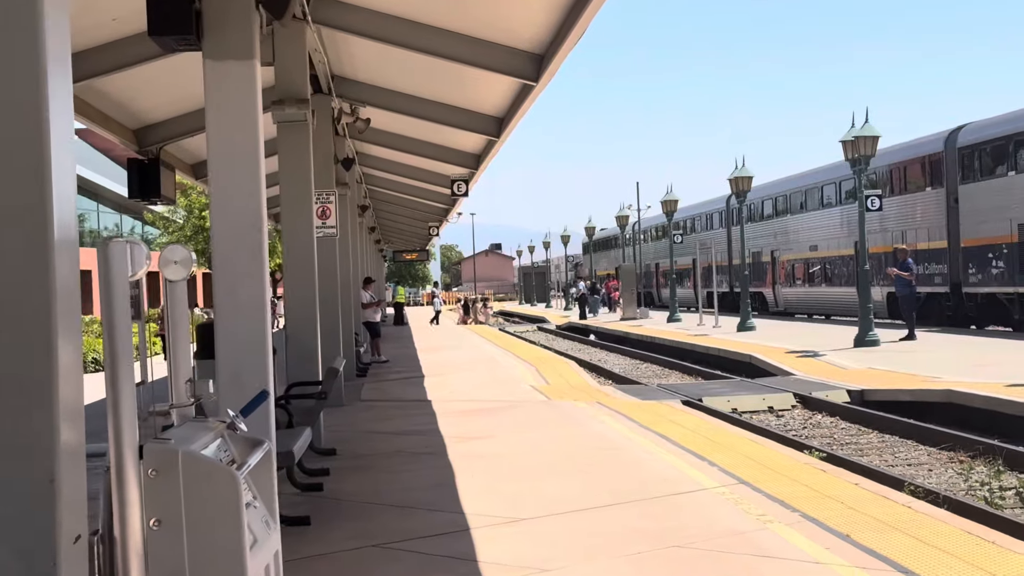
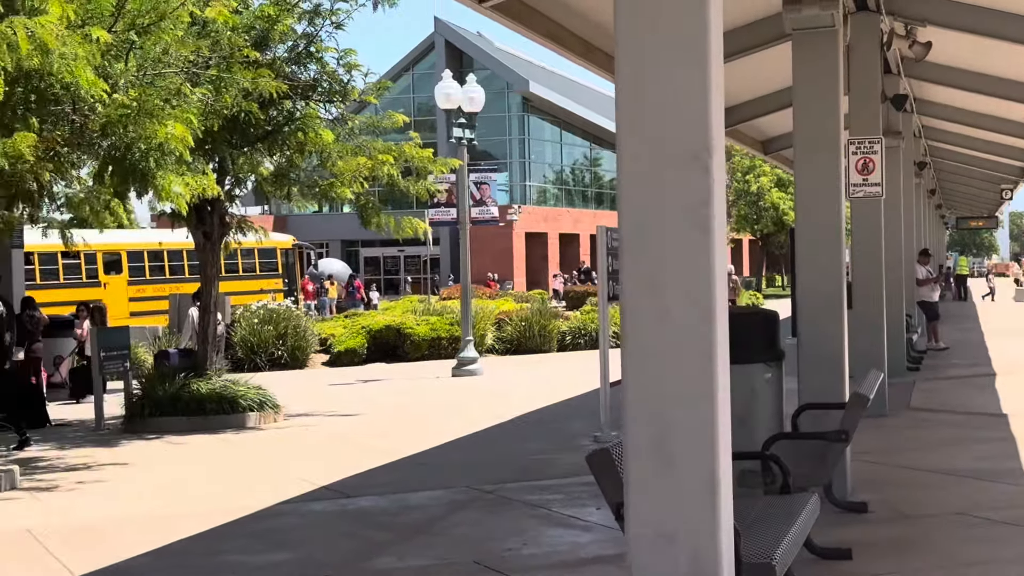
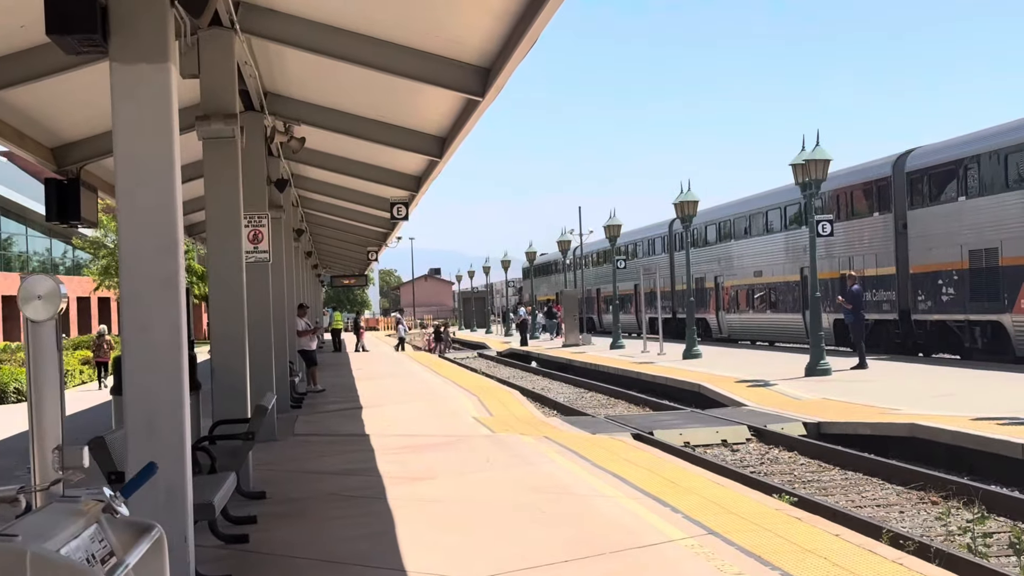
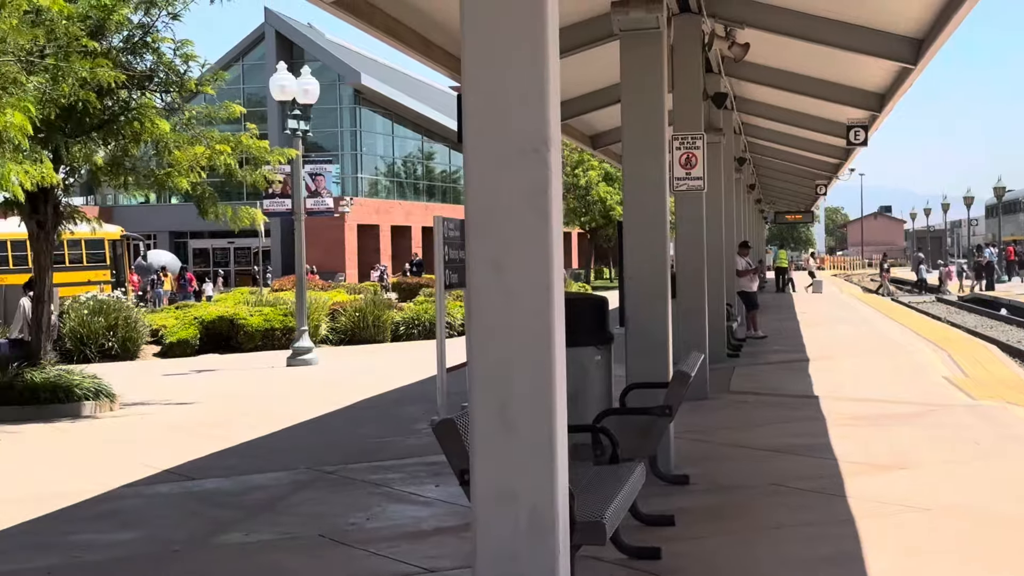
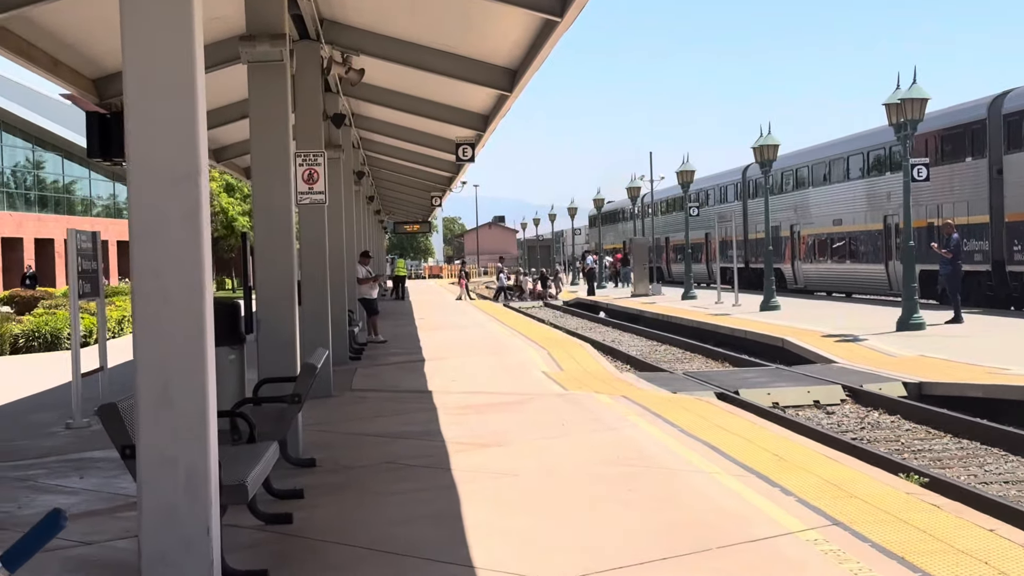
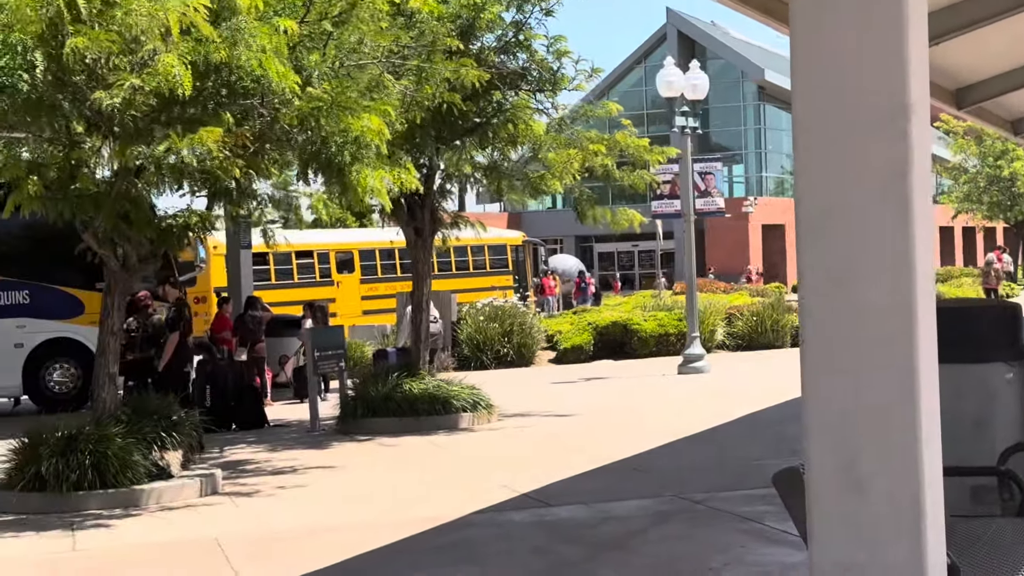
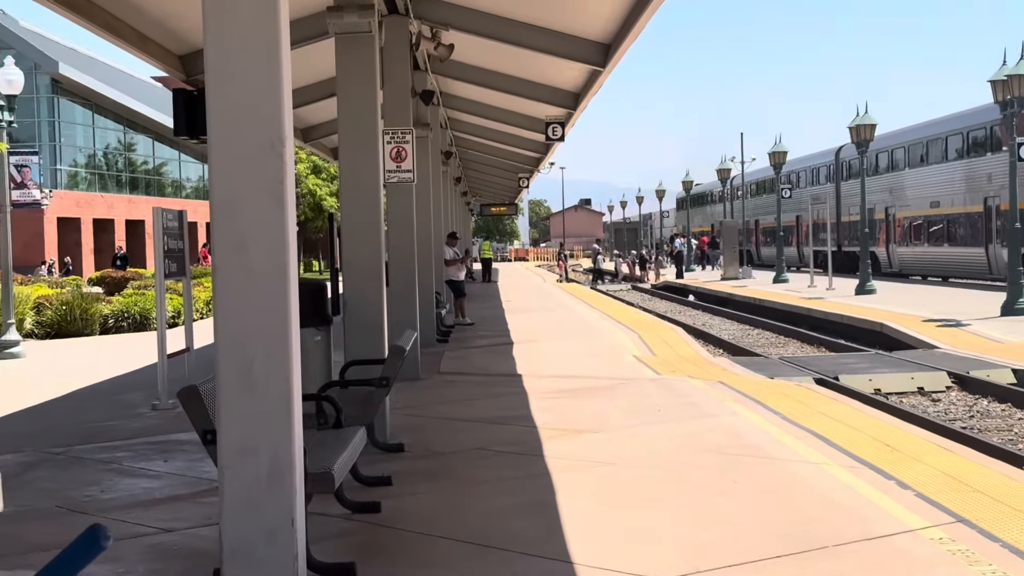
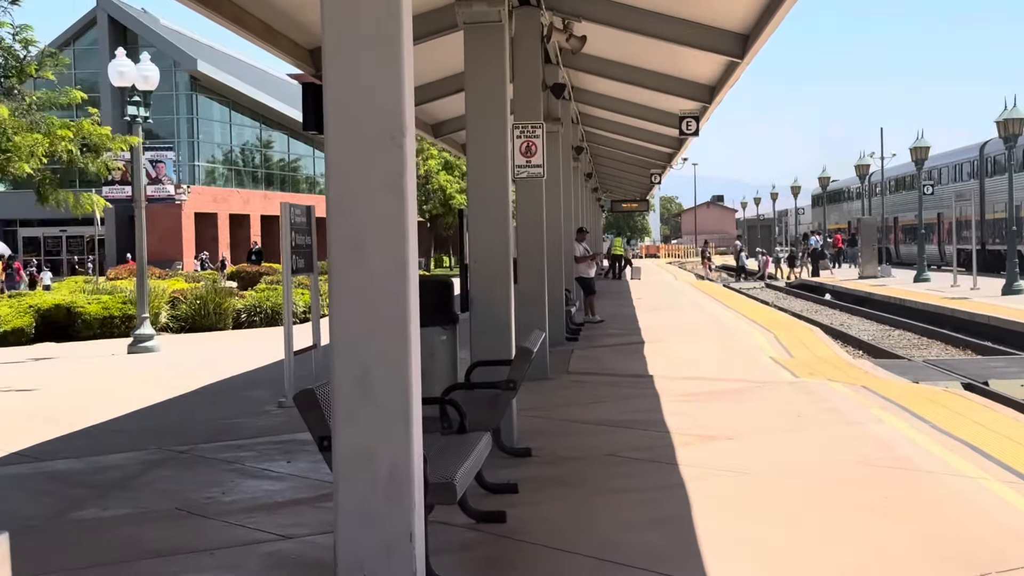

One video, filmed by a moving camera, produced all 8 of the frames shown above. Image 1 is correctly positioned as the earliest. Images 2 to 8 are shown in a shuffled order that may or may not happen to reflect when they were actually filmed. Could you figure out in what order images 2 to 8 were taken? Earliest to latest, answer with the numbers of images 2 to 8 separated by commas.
3, 5, 7, 8, 4, 2, 6
